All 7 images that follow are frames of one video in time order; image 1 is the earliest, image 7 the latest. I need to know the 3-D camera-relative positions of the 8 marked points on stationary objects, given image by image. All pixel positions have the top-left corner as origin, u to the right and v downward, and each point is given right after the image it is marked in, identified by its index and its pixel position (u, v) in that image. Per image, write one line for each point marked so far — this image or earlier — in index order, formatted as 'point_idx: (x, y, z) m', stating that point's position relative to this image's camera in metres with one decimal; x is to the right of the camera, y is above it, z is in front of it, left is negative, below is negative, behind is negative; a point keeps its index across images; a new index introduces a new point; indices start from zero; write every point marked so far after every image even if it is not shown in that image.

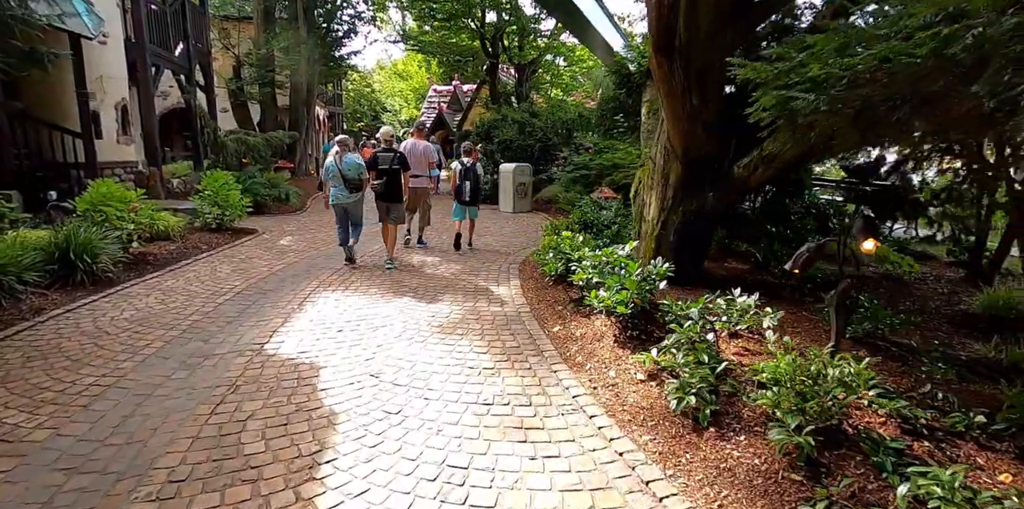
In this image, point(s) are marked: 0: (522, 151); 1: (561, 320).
0: (+0.3, +2.9, +15.5) m
1: (+0.4, -0.6, +4.8) m
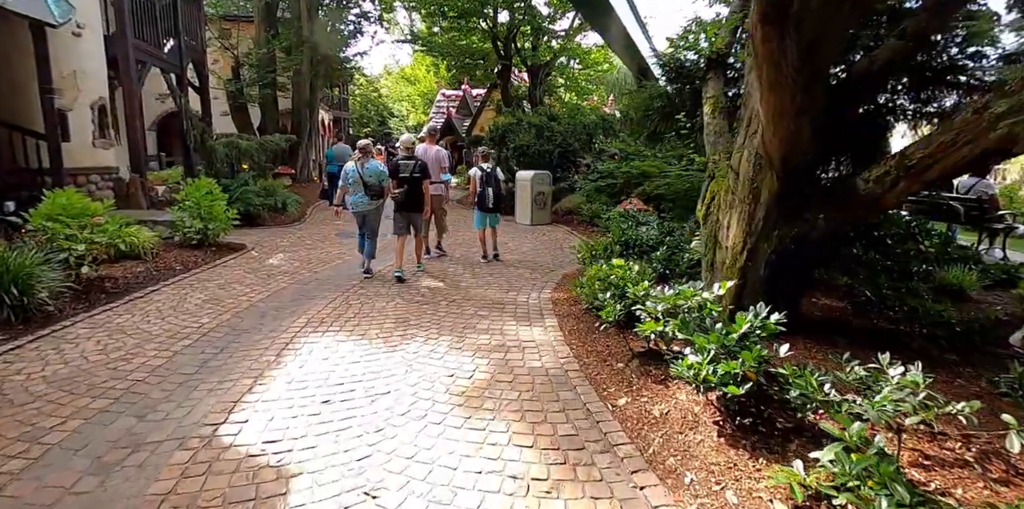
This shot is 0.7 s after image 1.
0: (+0.7, +2.5, +14.2) m
1: (+0.7, -0.9, +3.5) m
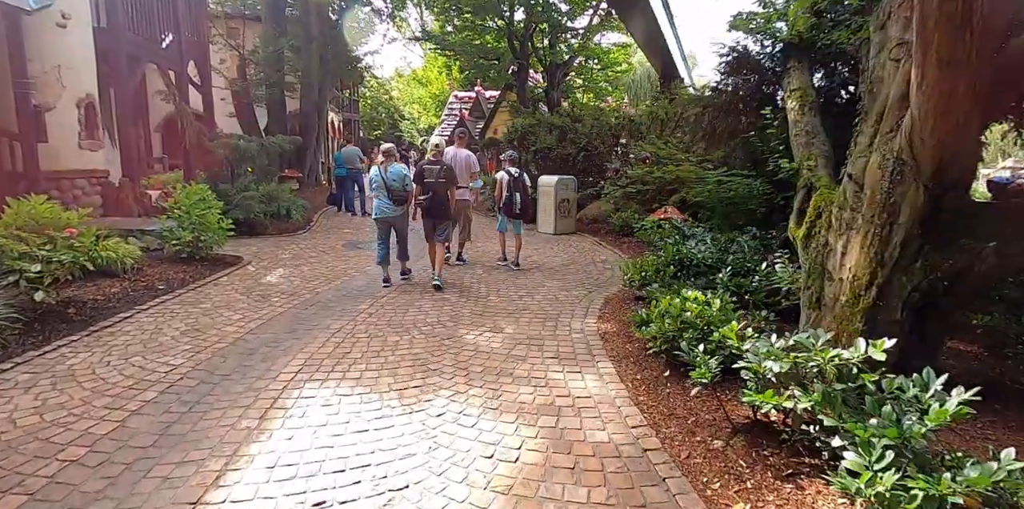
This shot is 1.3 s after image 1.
0: (+1.2, +2.2, +13.2) m
1: (+1.1, -1.1, +2.5) m
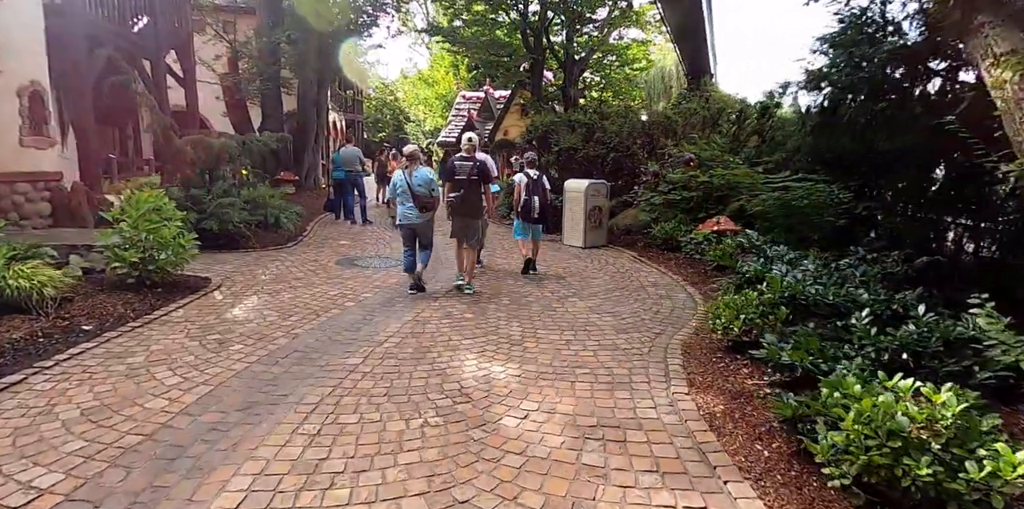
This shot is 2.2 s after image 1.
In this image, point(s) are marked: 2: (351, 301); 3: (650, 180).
0: (+1.6, +1.9, +11.7) m
1: (+1.4, -1.3, +0.9) m
2: (-1.7, -0.5, +5.9) m
3: (+2.7, +1.5, +10.8) m
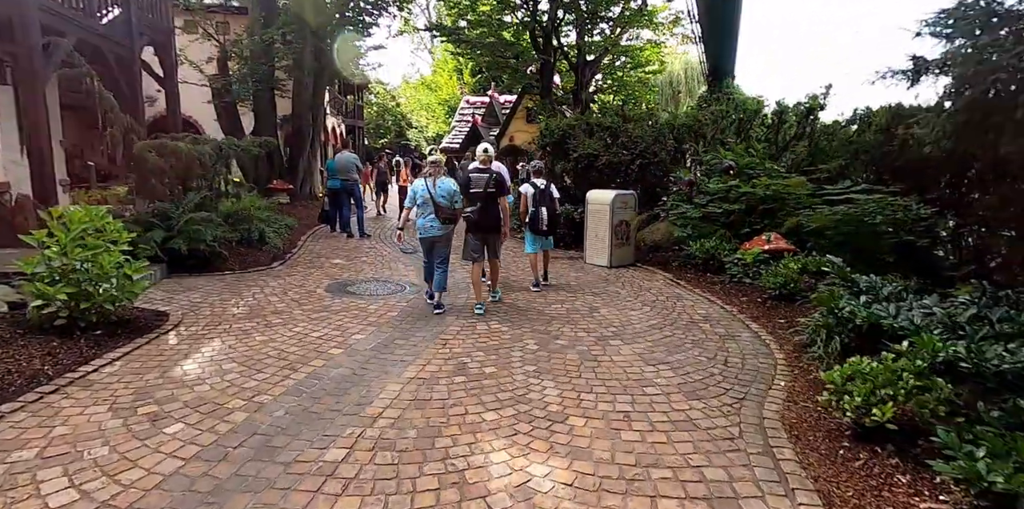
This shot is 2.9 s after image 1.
0: (+1.9, +1.6, +10.5) m
1: (+1.6, -1.5, -0.3) m
2: (-1.5, -0.8, +4.7) m
3: (+3.0, +1.1, +9.6) m
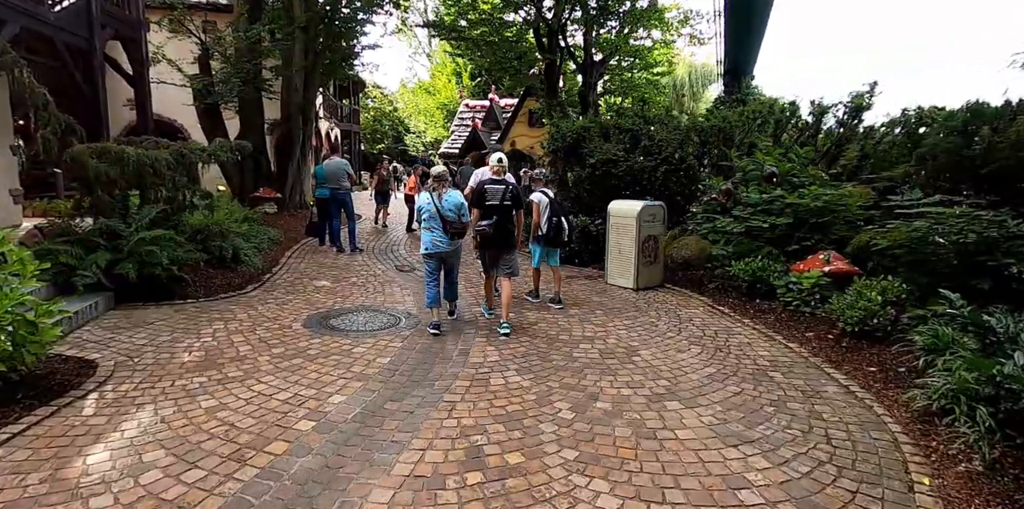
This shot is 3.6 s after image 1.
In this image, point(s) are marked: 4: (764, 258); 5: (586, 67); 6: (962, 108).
0: (+2.1, +1.3, +9.4) m
1: (+1.8, -1.7, -1.4) m
2: (-1.3, -1.0, +3.6) m
3: (+3.1, +0.8, +8.5) m
4: (+3.3, -0.1, +7.2) m
5: (+2.6, +6.5, +19.1) m
6: (+5.3, +1.7, +6.5) m
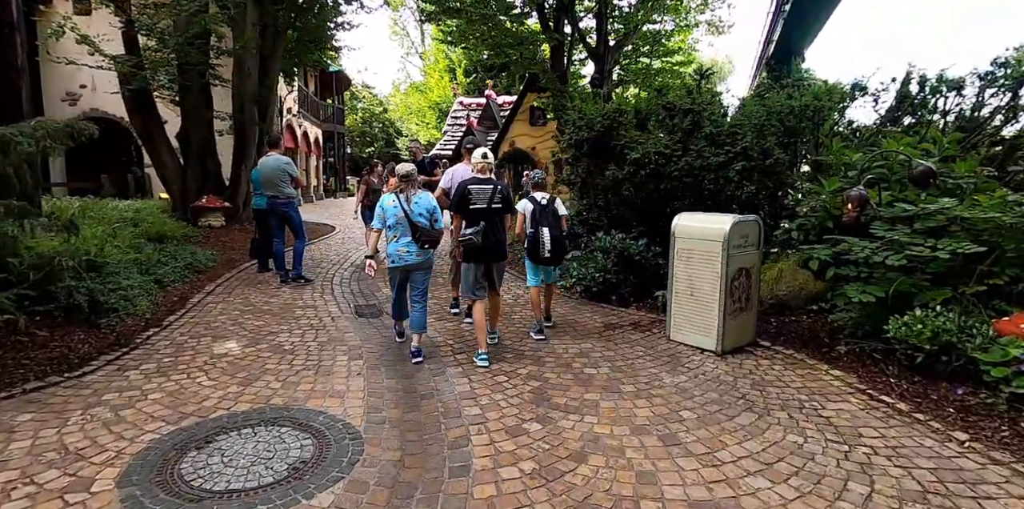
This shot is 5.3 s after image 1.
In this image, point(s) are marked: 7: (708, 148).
0: (+2.2, +0.9, +6.6) m
1: (+2.0, -2.1, -4.2) m
2: (-1.2, -1.4, +0.8) m
3: (+3.2, +0.4, +5.8) m
4: (+3.4, -0.5, +4.4) m
5: (+2.6, +6.1, +16.5) m
6: (+5.4, +1.4, +3.8) m
7: (+2.3, +1.3, +6.6) m
